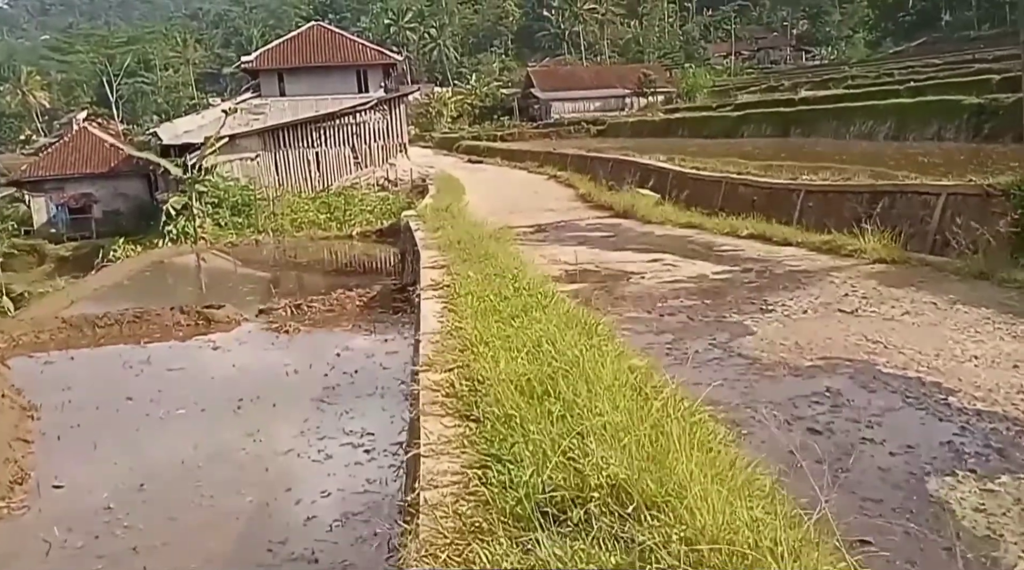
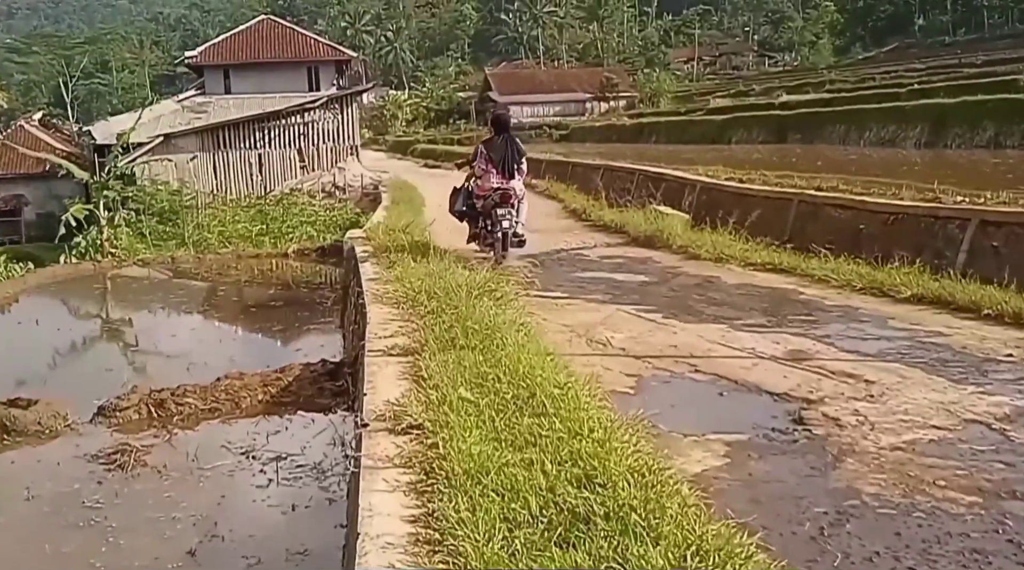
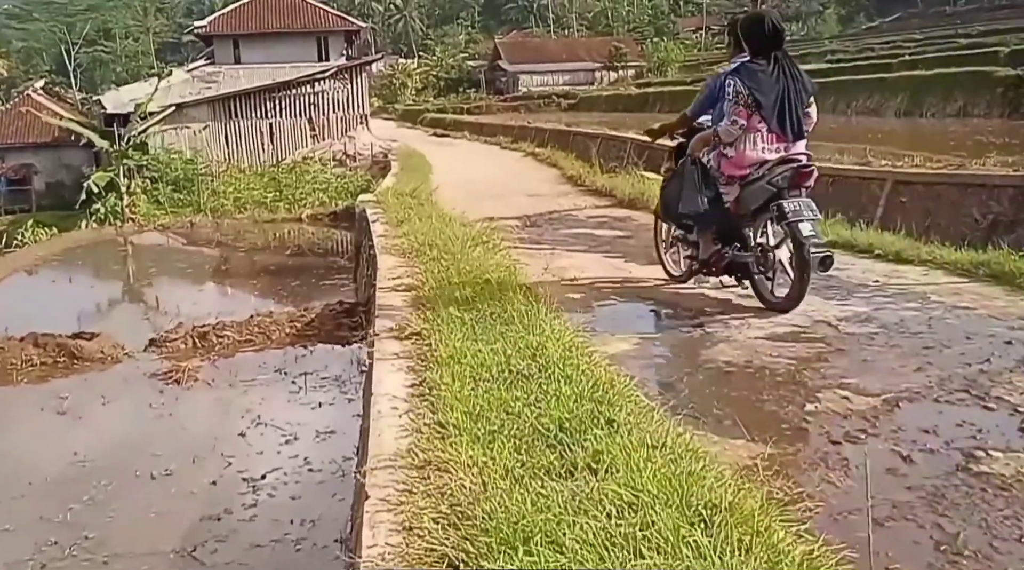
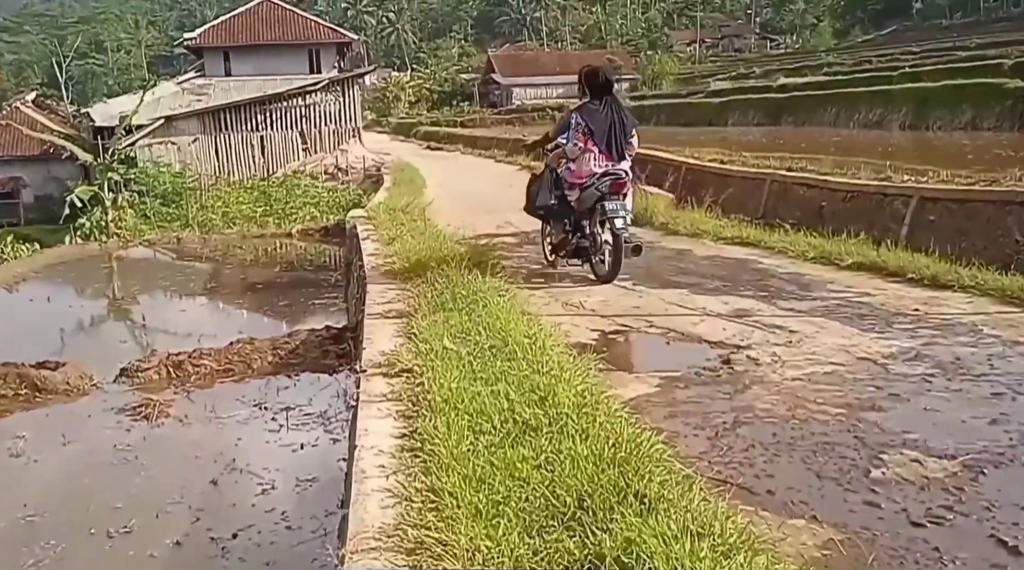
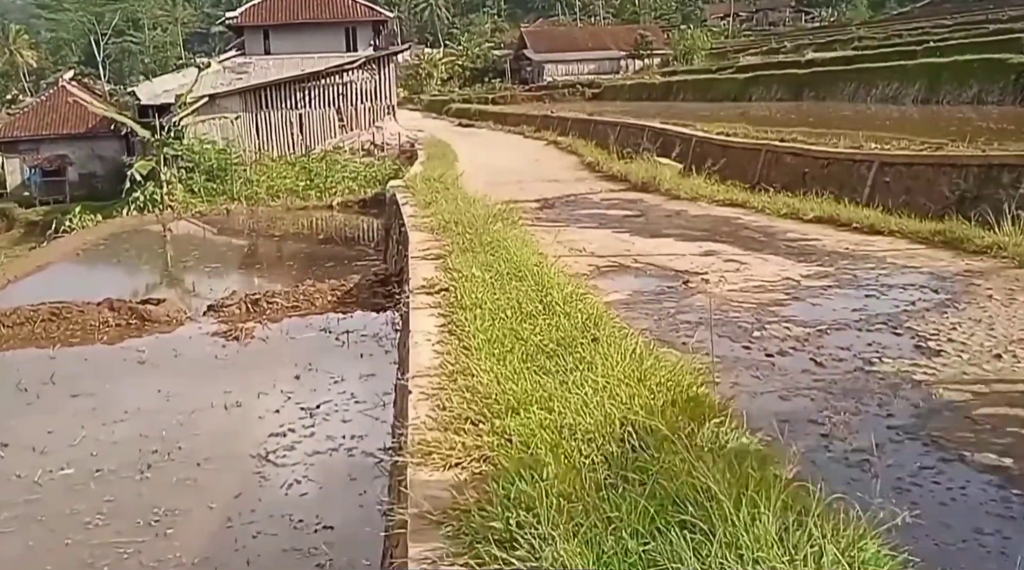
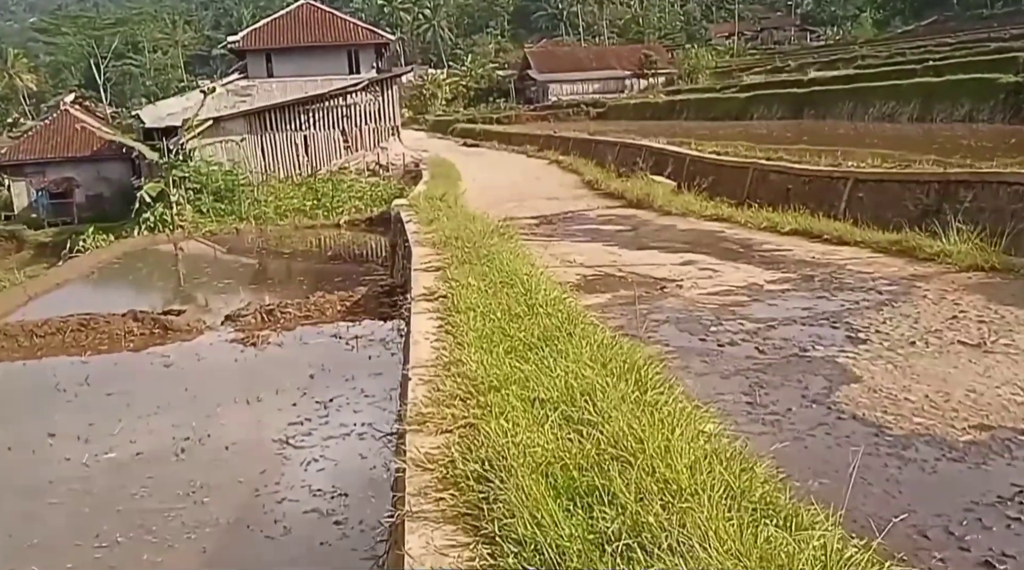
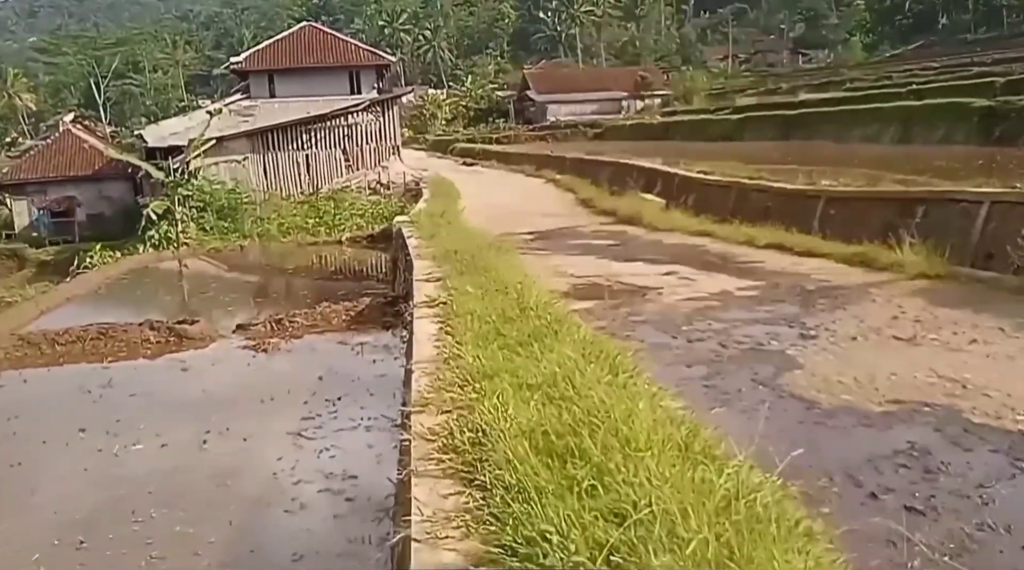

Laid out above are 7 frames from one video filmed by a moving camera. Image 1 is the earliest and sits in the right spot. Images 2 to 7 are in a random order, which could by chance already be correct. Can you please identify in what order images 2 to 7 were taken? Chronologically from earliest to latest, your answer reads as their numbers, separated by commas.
7, 6, 5, 3, 4, 2
